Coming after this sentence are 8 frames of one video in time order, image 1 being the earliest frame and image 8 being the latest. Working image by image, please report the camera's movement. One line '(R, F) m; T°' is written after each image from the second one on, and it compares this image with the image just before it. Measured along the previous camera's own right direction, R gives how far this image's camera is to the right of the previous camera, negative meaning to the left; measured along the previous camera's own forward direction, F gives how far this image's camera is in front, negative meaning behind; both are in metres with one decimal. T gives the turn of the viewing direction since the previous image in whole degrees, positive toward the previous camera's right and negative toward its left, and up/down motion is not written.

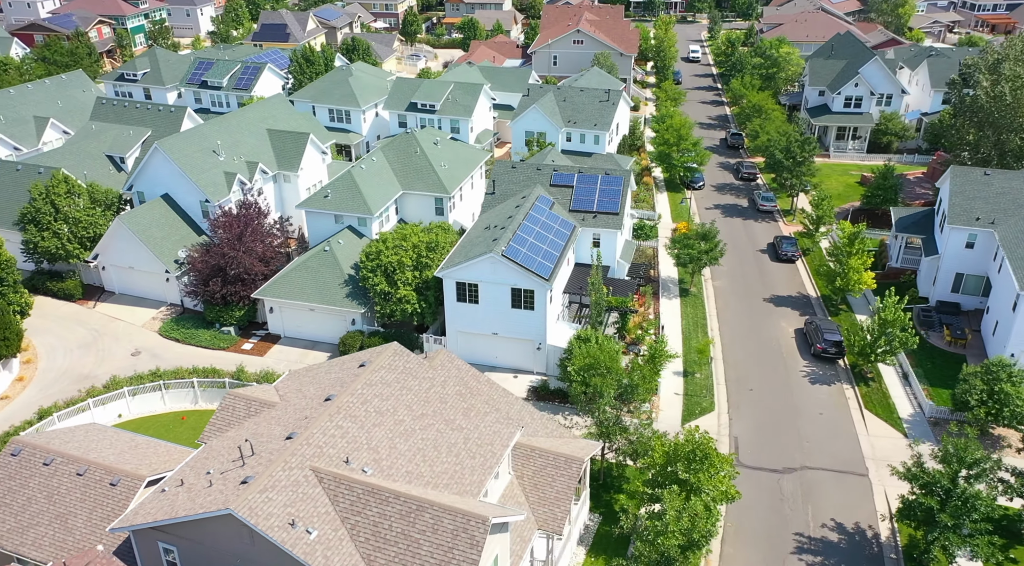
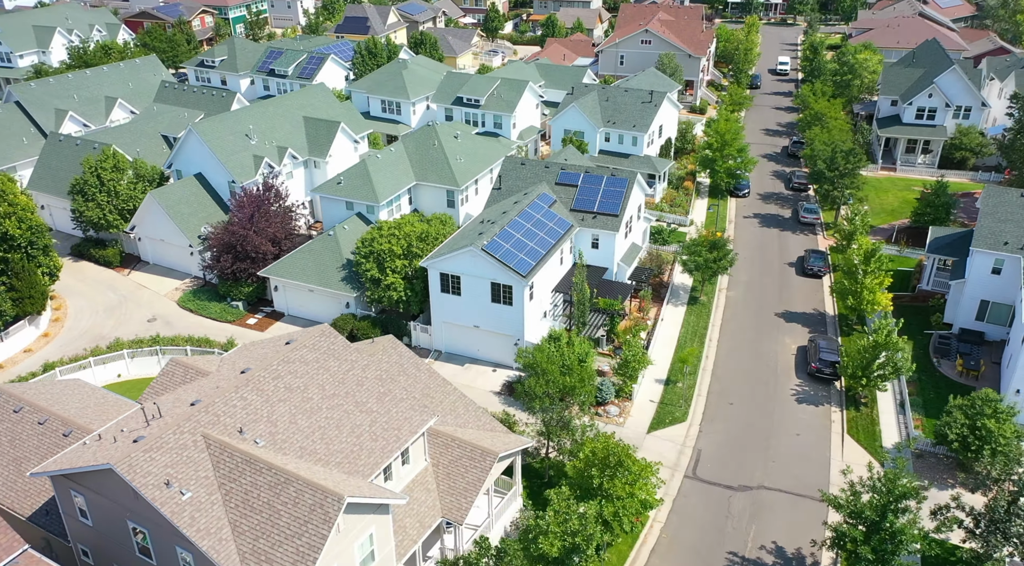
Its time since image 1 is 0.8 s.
(+5.8, +0.1) m; -7°
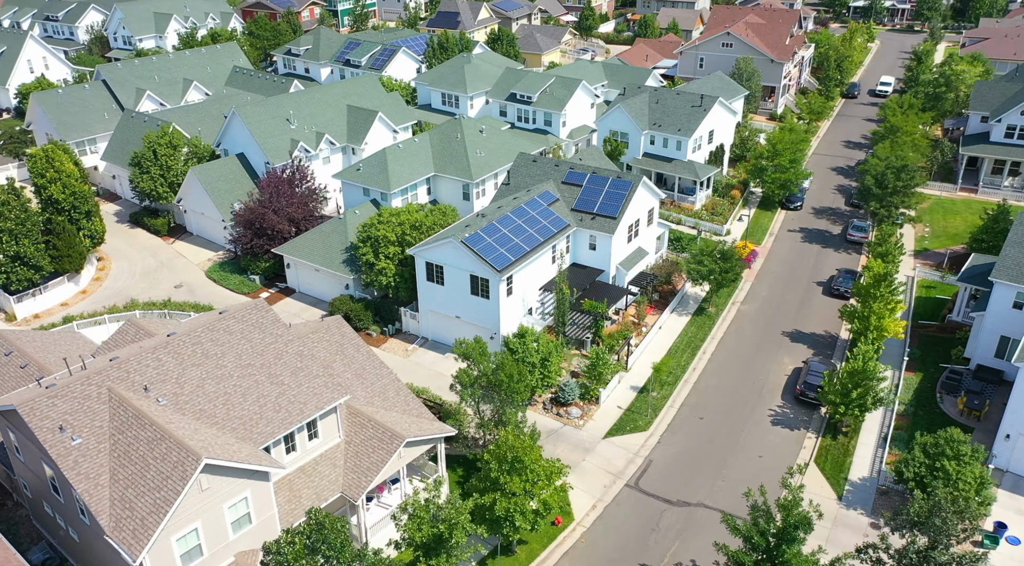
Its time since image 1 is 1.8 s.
(+6.7, +0.2) m; -8°
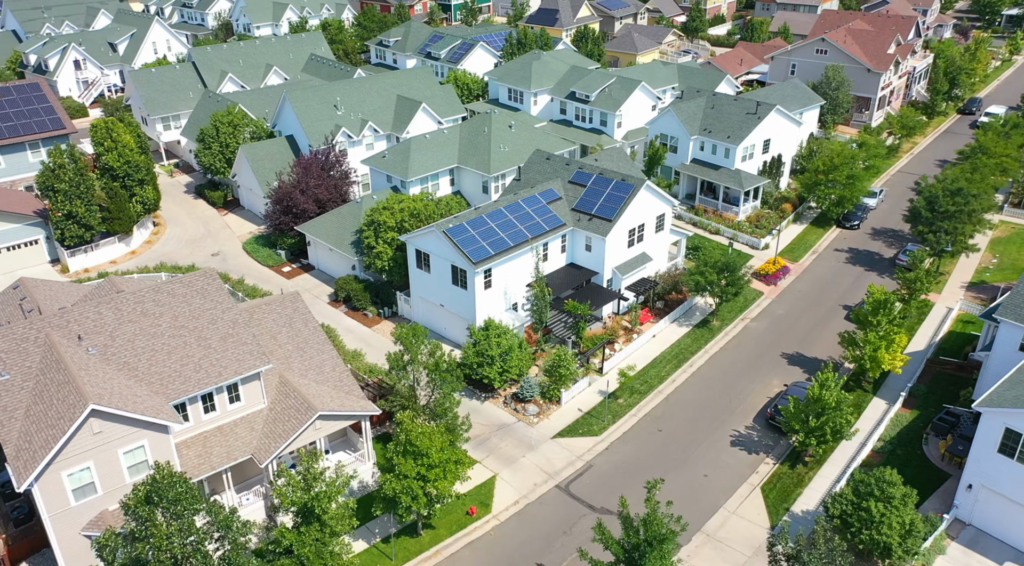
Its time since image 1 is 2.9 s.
(+7.4, +0.2) m; -9°
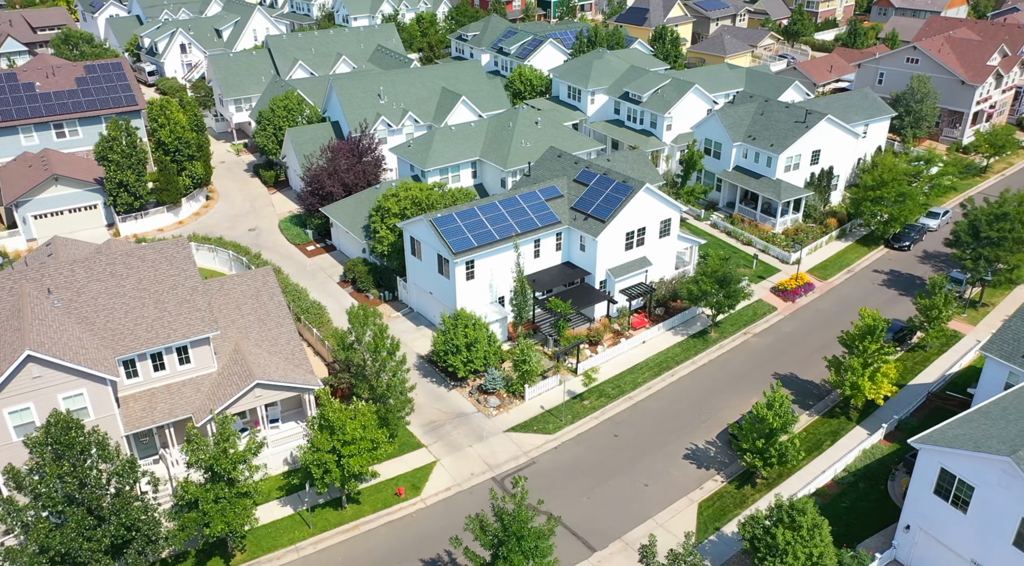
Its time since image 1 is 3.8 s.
(+6.7, +0.2) m; -8°
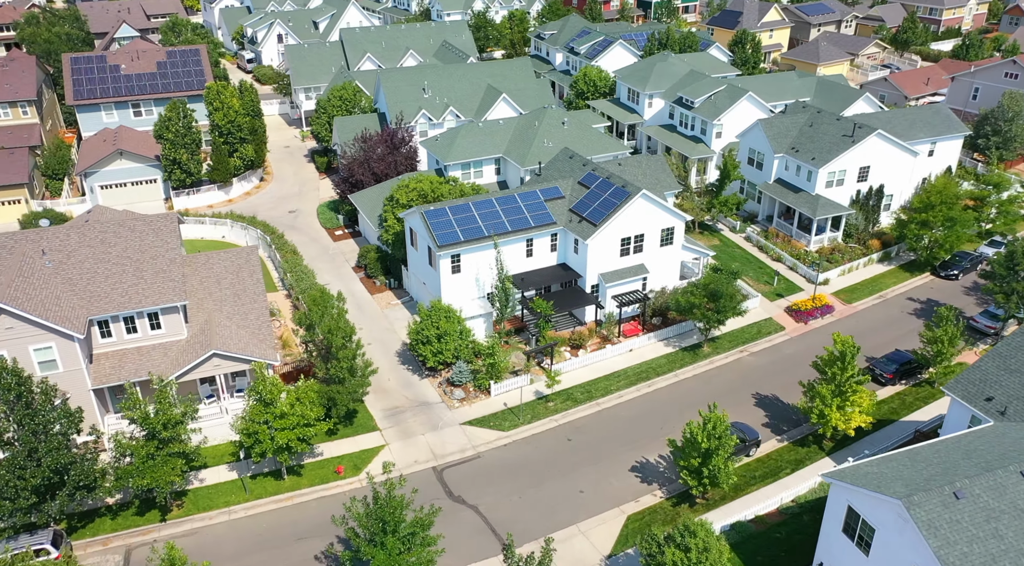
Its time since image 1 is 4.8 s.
(+6.7, +0.1) m; -8°
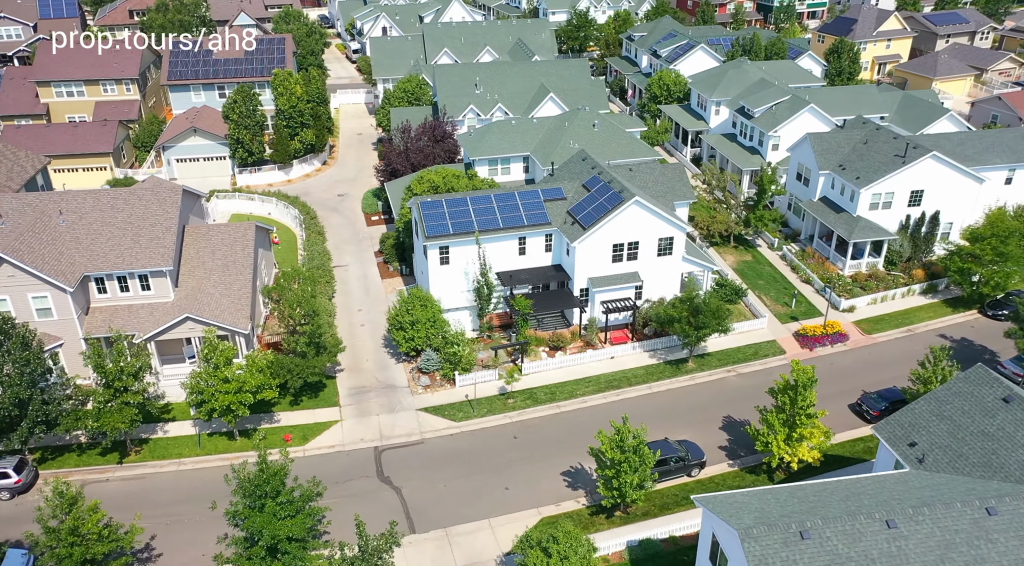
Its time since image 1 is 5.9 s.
(+7.6, +0.1) m; -10°
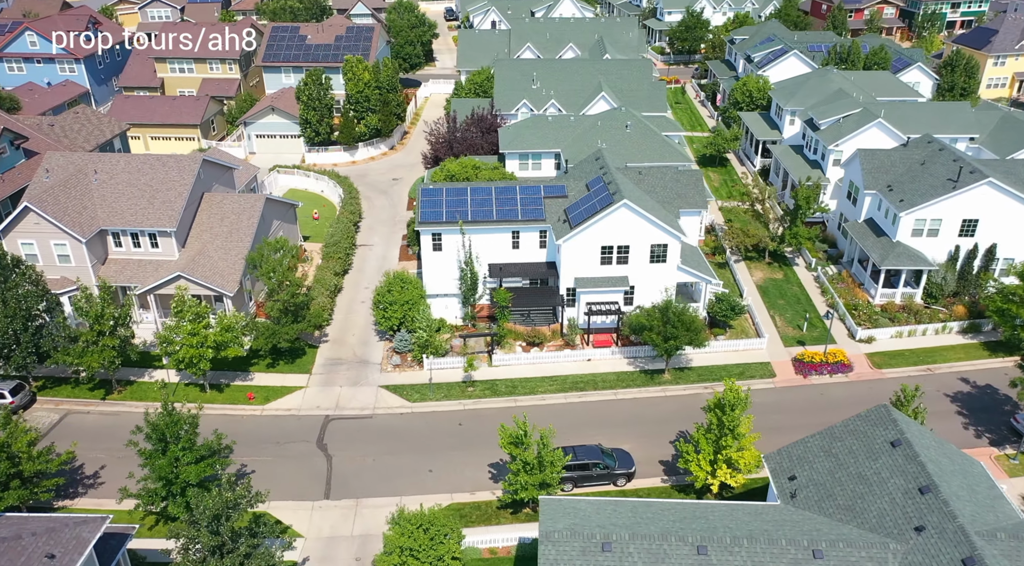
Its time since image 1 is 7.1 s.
(+8.3, +0.3) m; -10°
